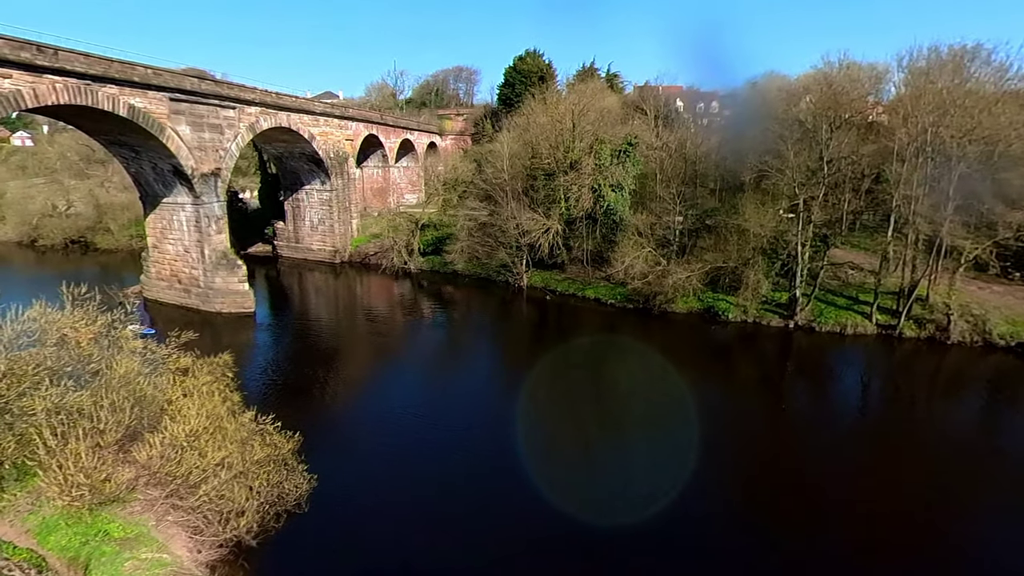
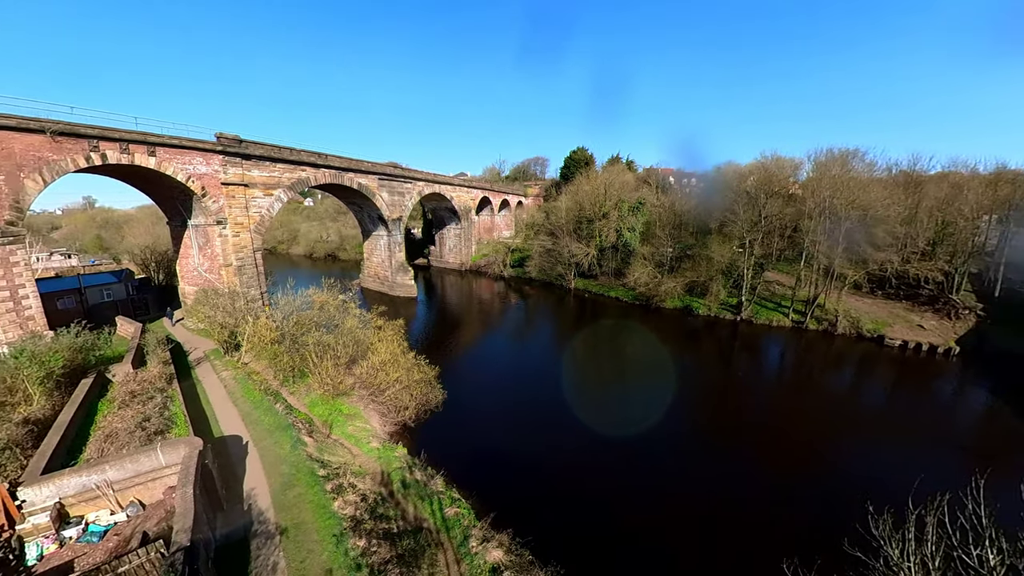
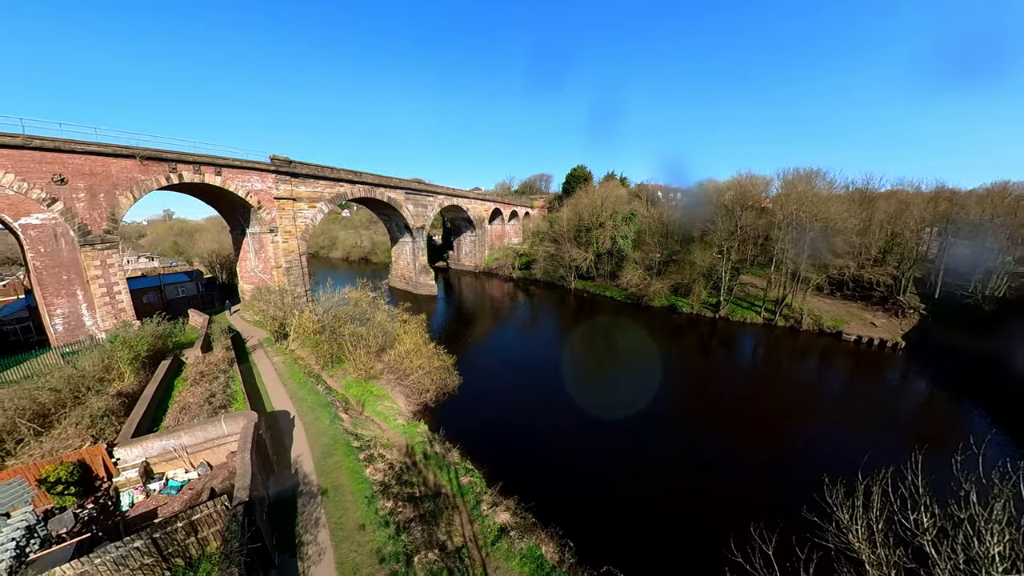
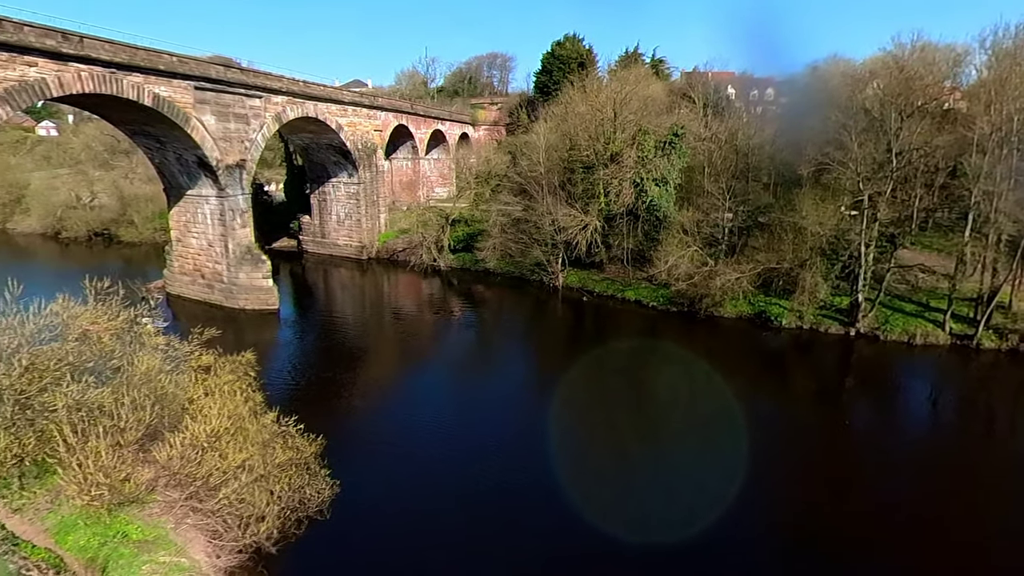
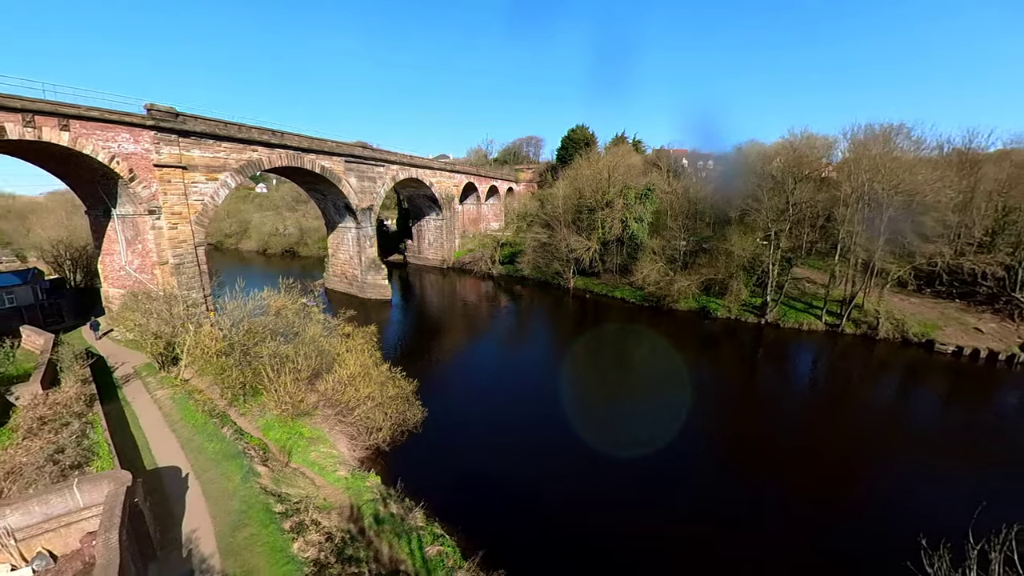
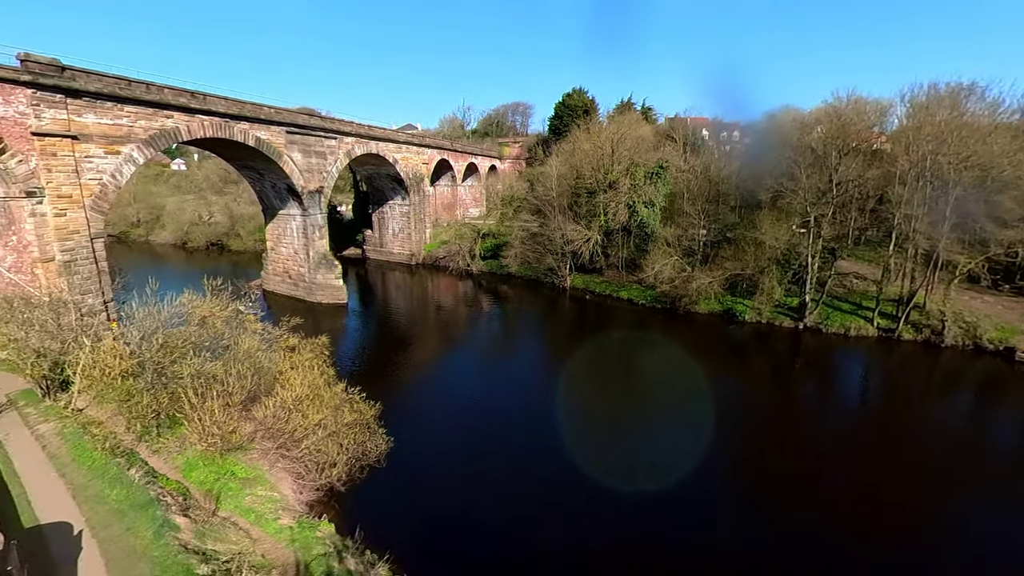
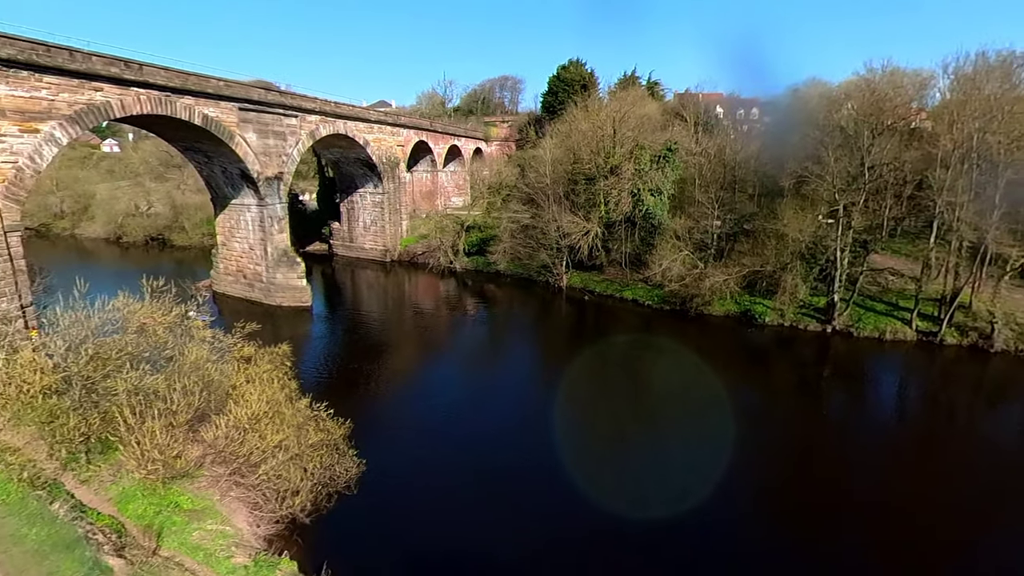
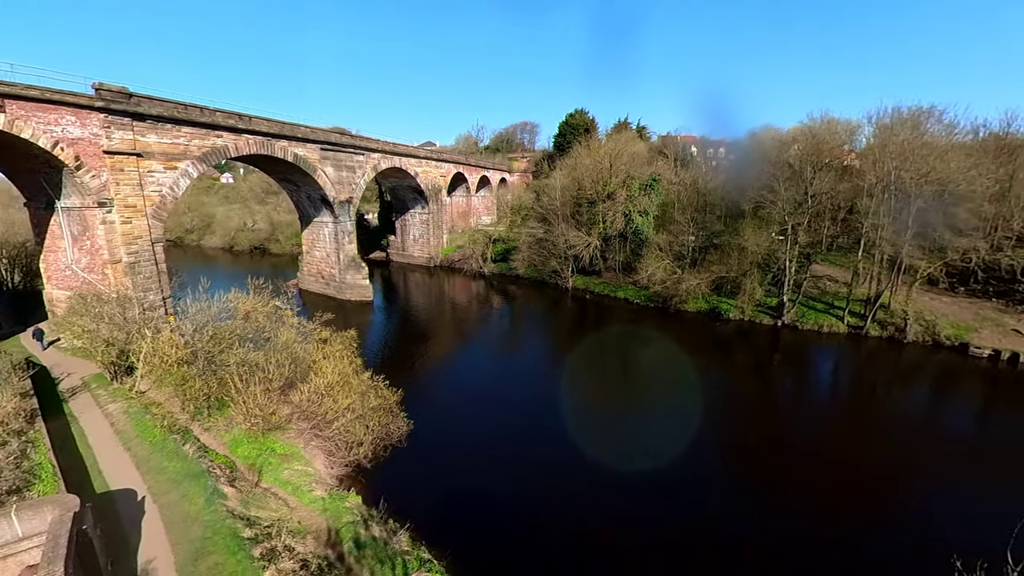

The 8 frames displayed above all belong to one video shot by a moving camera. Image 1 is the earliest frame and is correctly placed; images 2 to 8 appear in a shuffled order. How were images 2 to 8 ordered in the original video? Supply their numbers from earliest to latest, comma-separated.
4, 7, 6, 8, 5, 2, 3
